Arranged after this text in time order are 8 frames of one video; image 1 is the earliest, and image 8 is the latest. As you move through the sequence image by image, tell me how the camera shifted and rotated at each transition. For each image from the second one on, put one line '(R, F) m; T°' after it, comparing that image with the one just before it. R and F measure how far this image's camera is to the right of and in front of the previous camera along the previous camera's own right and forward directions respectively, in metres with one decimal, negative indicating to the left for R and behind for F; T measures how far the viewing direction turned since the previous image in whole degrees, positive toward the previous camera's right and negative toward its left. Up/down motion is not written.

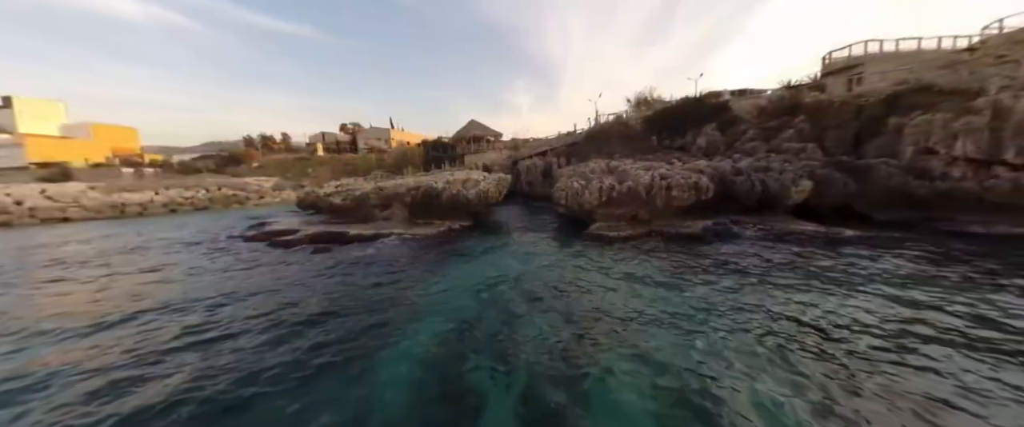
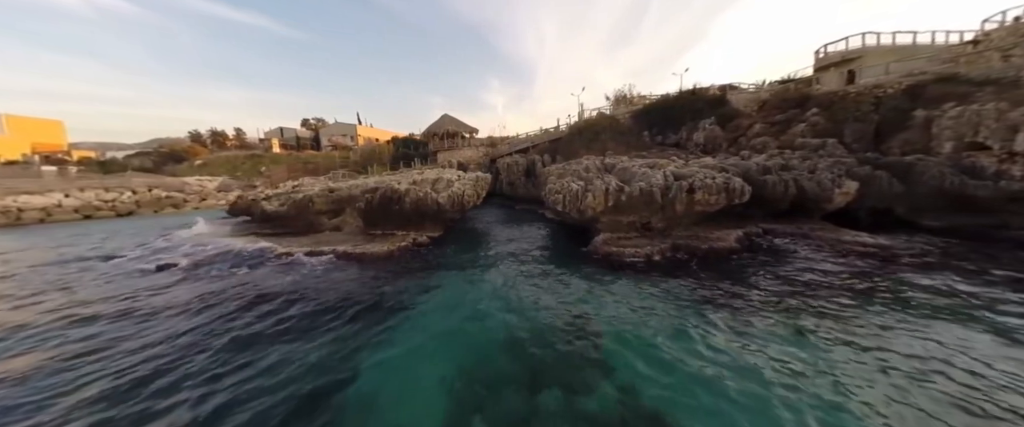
(-0.2, +4.0) m; +5°
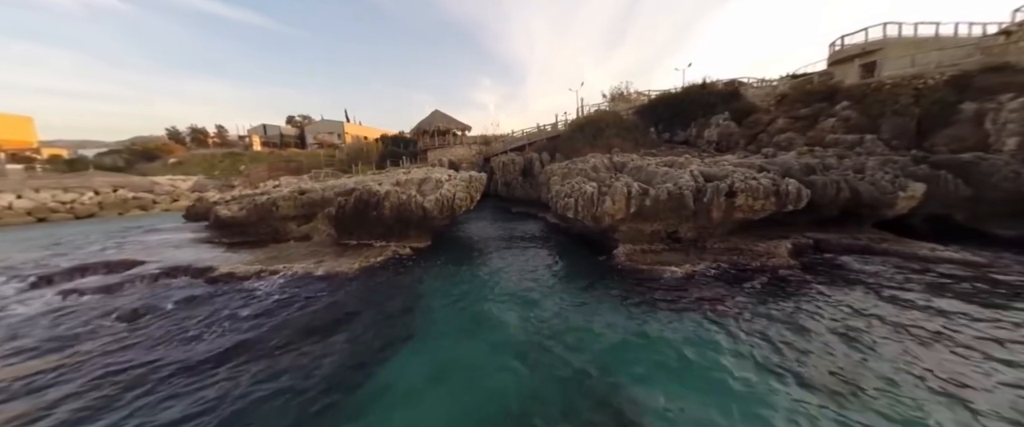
(-0.4, +2.5) m; +2°
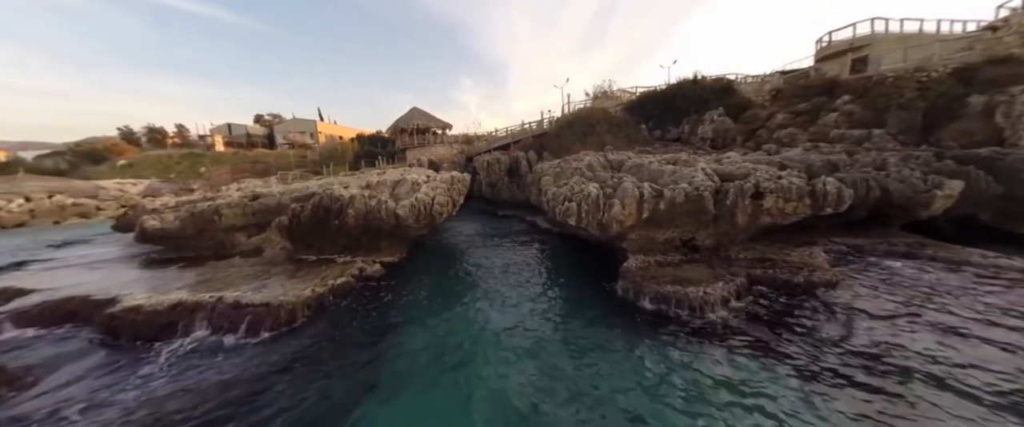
(-0.2, +2.0) m; +3°
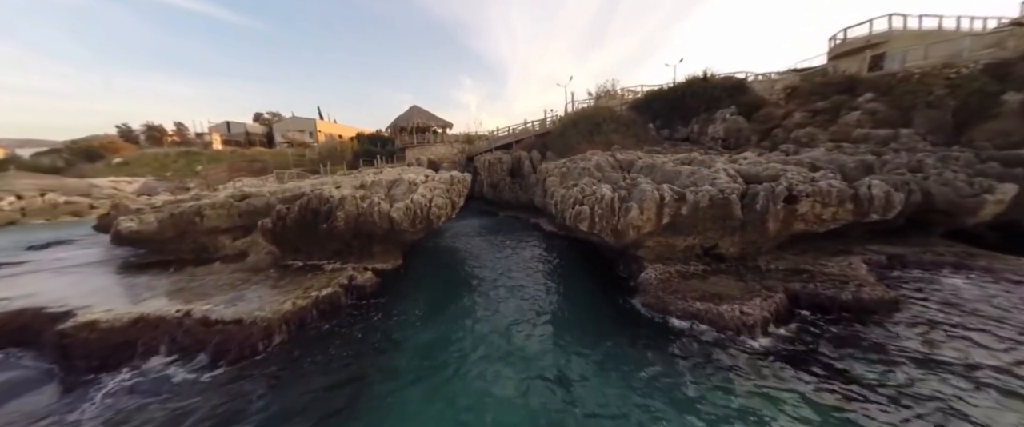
(-0.2, +1.0) m; 0°
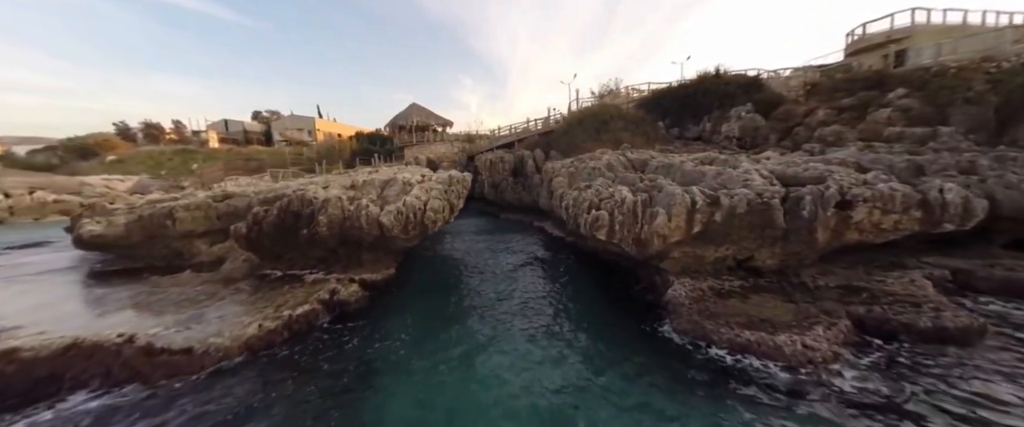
(-0.2, +1.2) m; 0°
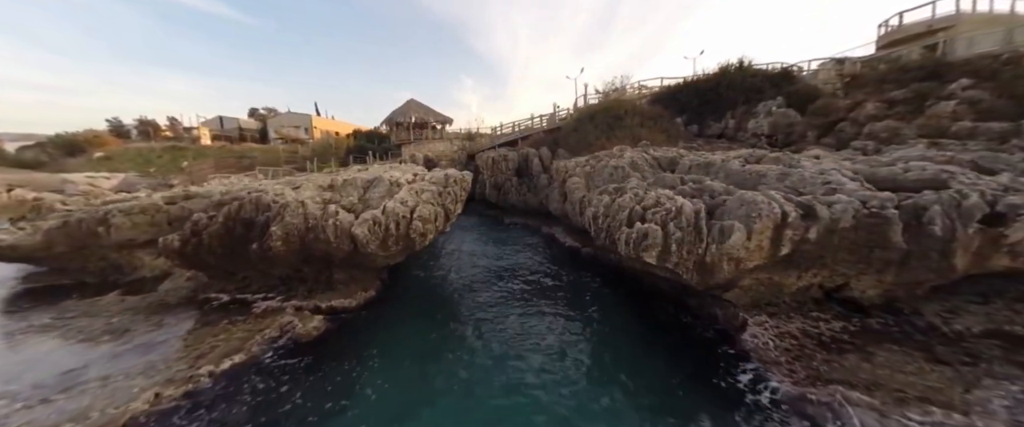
(-0.3, +2.1) m; 0°
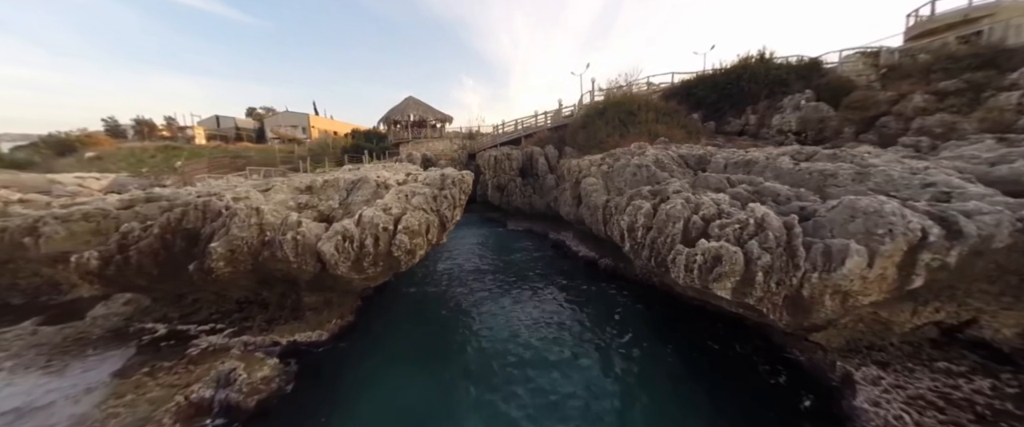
(-0.3, +1.6) m; 0°
